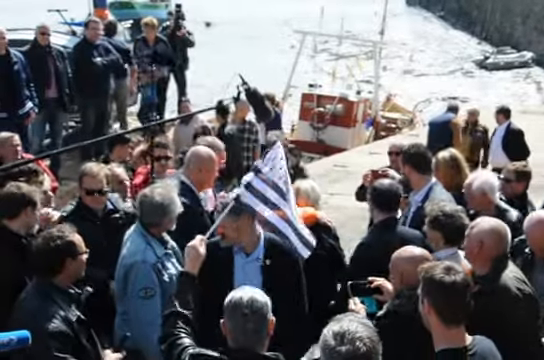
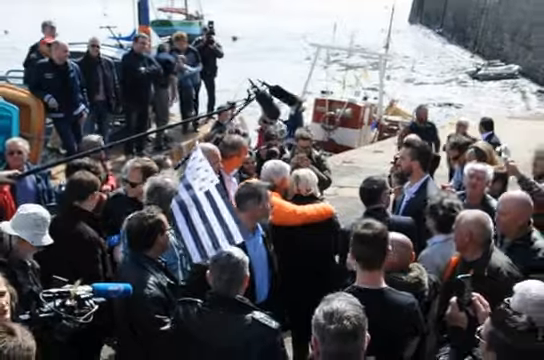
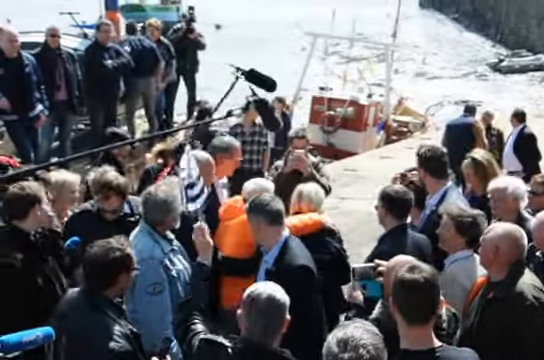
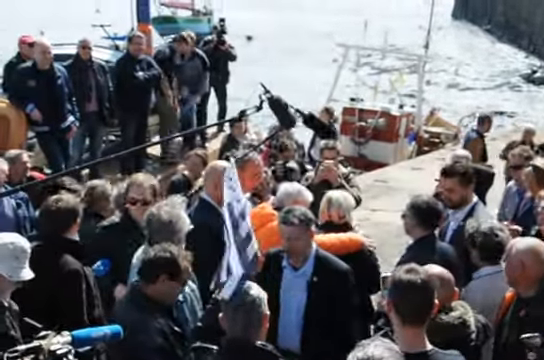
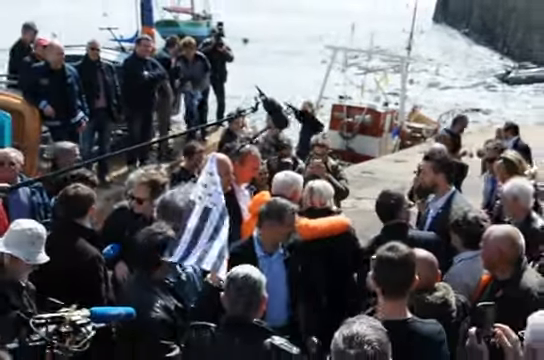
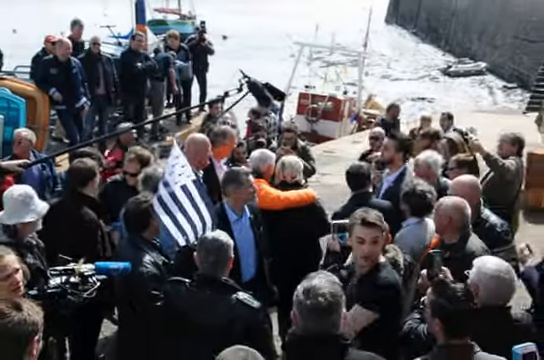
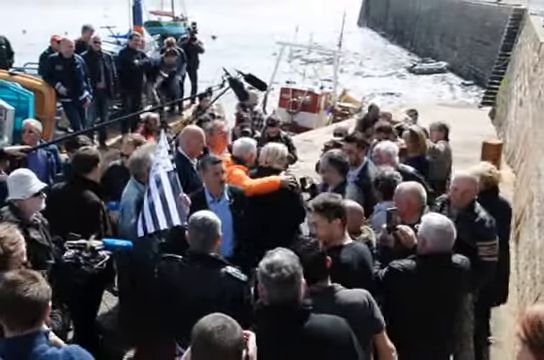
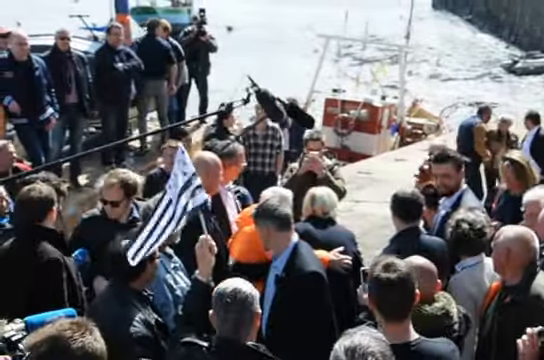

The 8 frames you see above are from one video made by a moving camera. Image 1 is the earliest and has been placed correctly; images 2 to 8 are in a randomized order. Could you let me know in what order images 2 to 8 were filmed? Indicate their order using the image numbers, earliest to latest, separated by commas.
3, 8, 4, 5, 2, 6, 7
